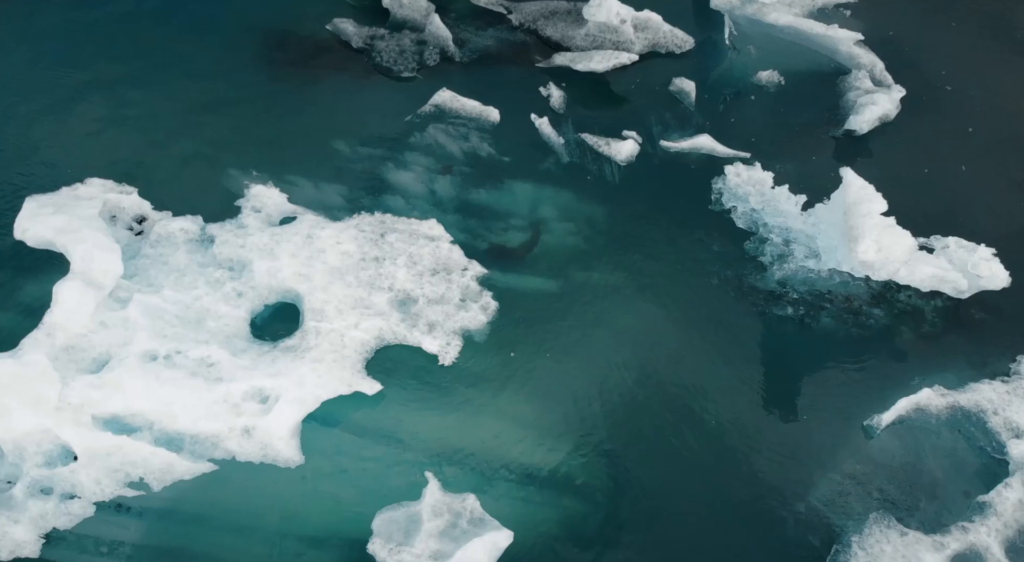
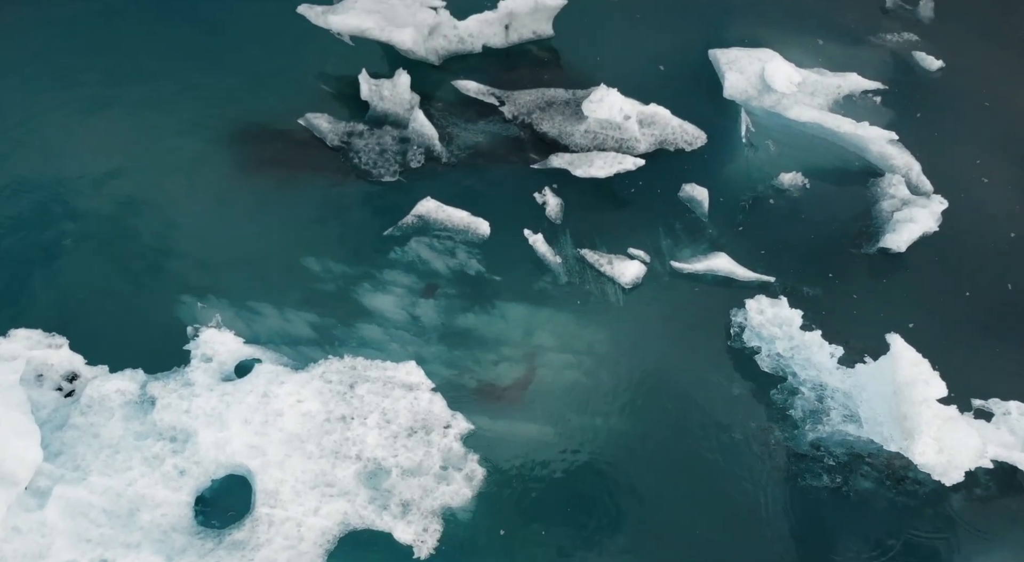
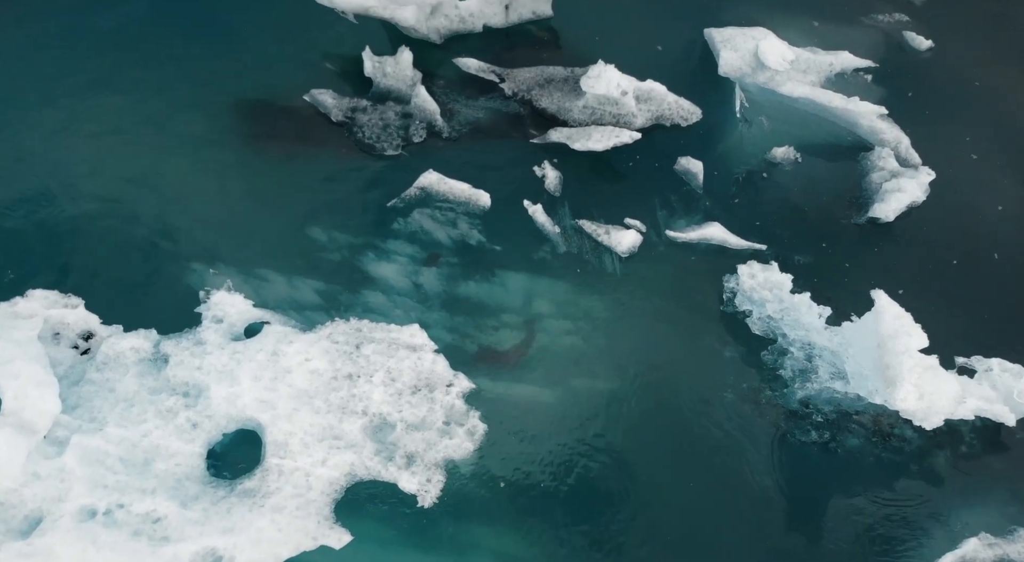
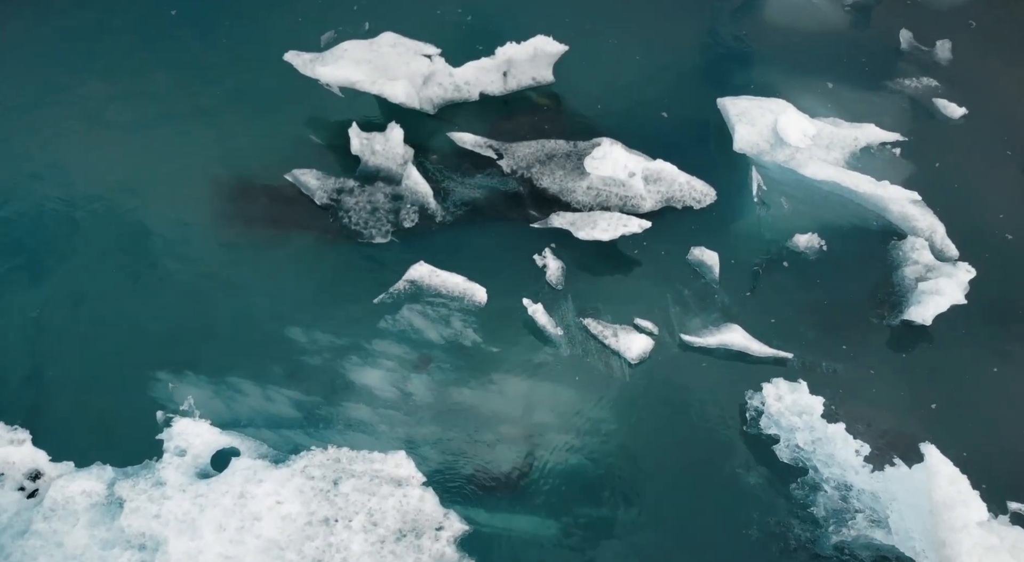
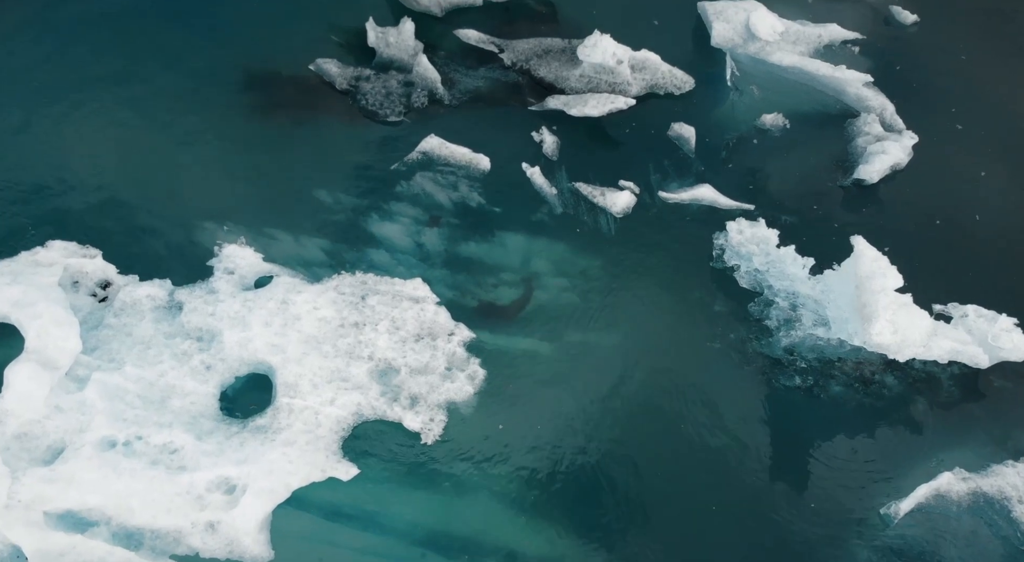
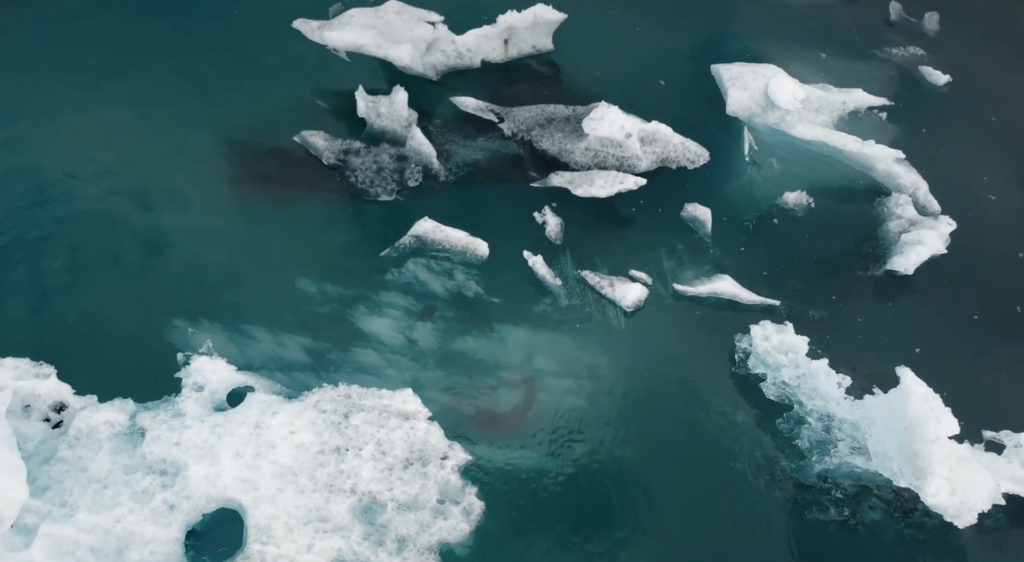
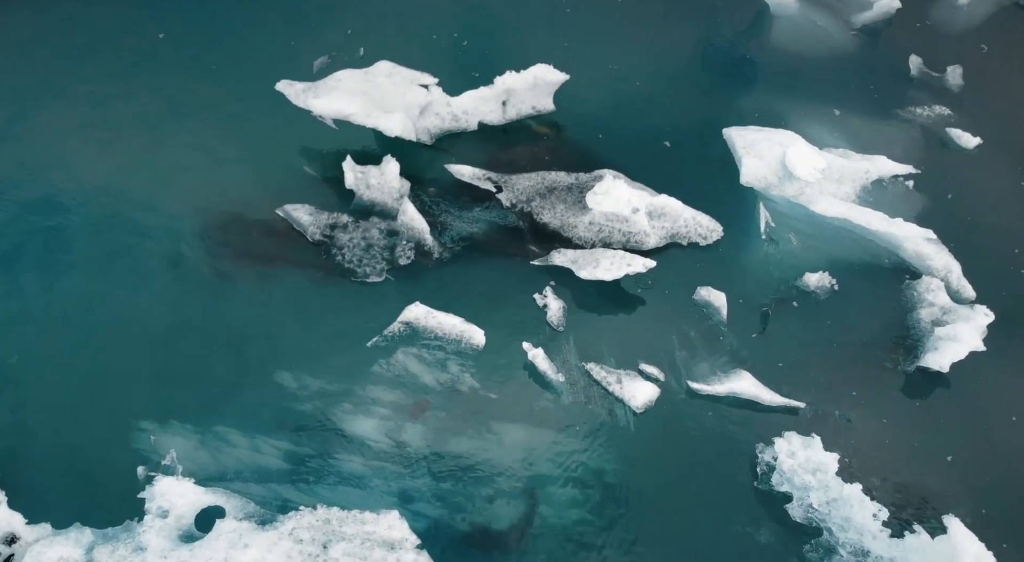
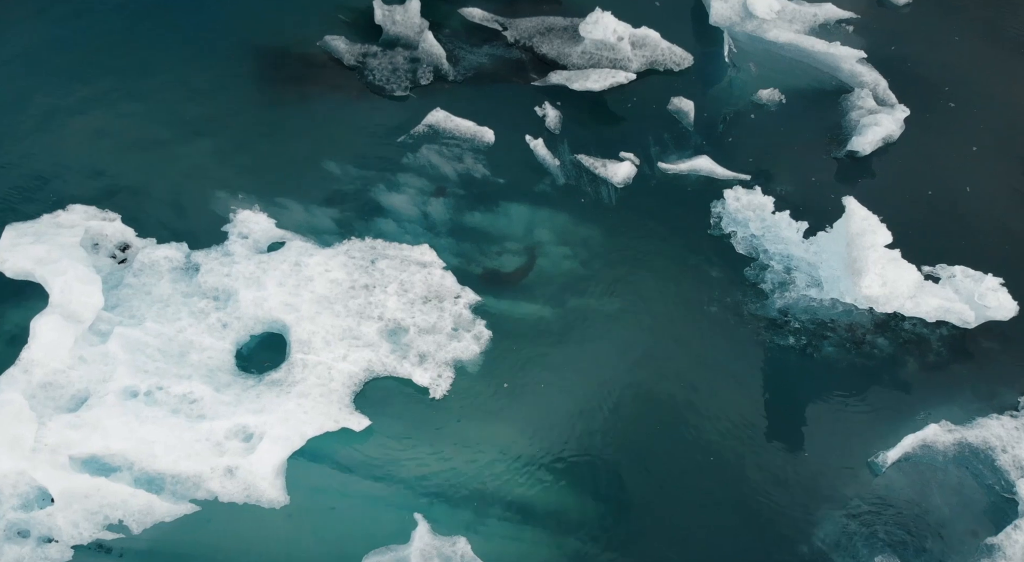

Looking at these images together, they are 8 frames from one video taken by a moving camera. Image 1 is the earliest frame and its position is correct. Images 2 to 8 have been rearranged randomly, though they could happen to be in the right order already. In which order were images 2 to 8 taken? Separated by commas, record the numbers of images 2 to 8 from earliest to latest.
8, 5, 3, 2, 6, 4, 7
